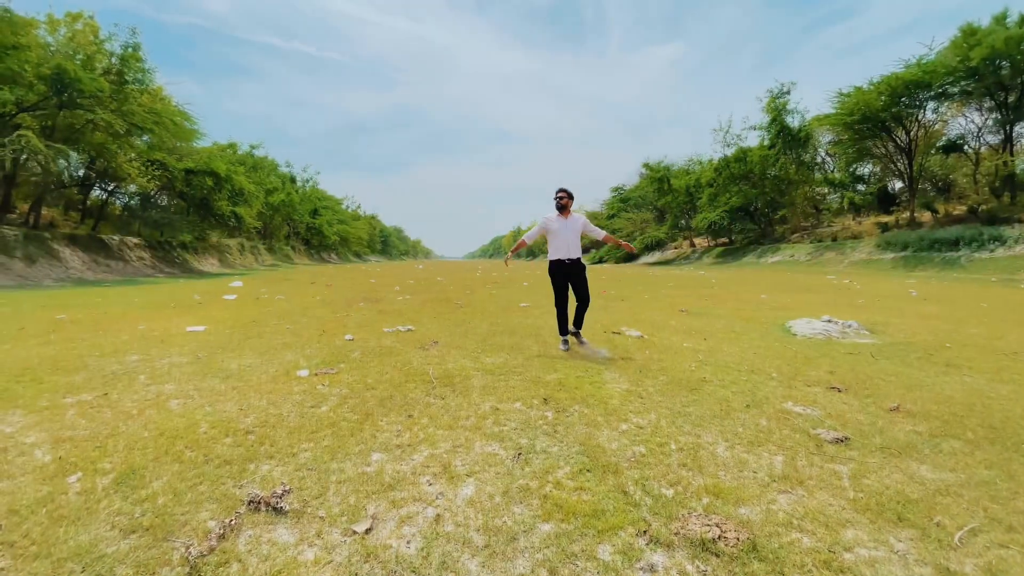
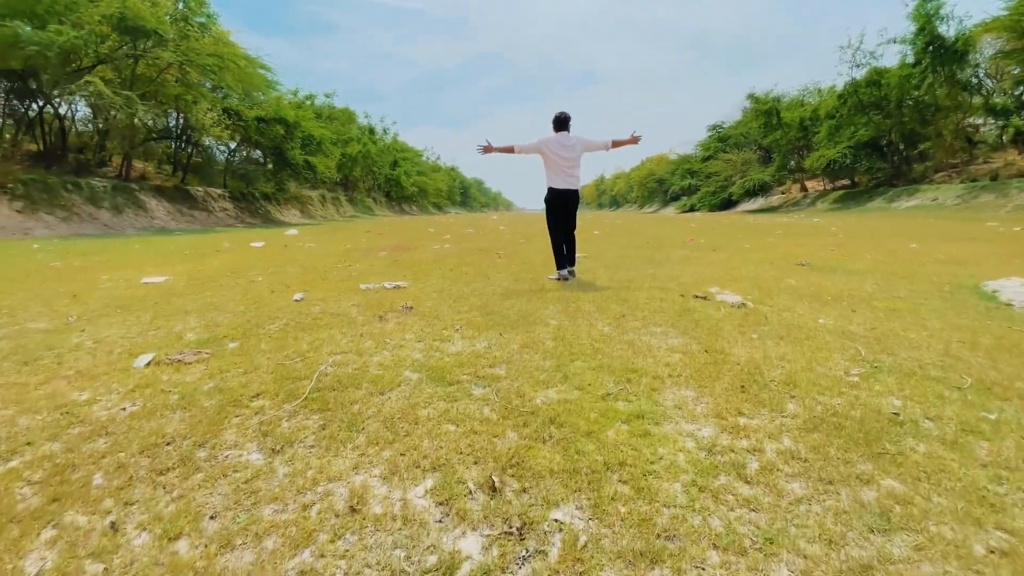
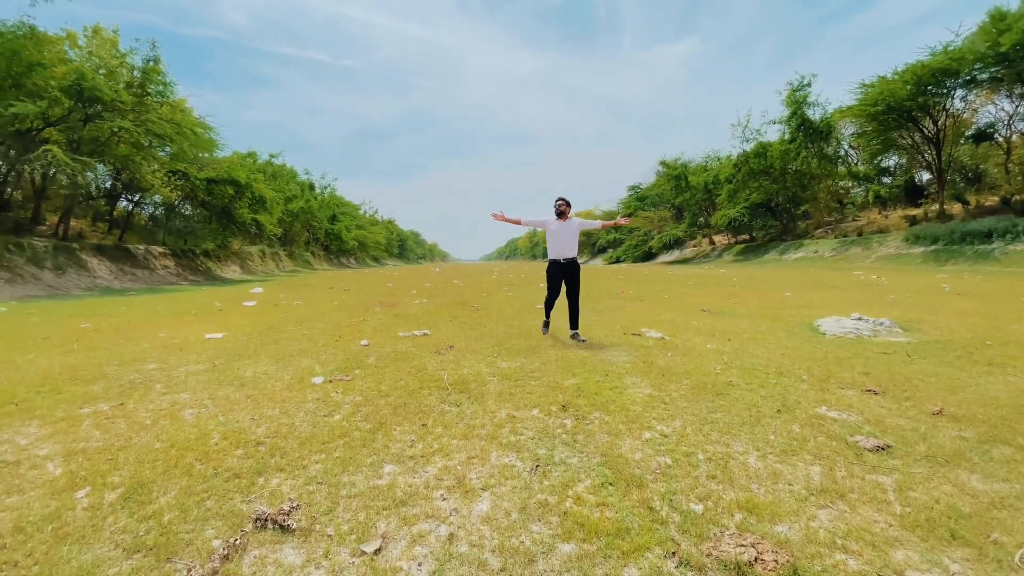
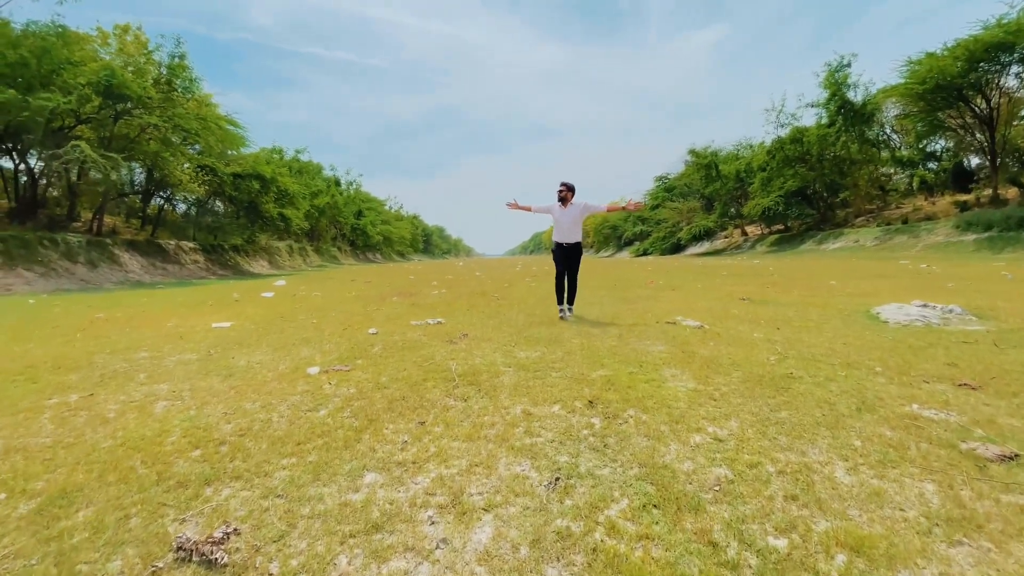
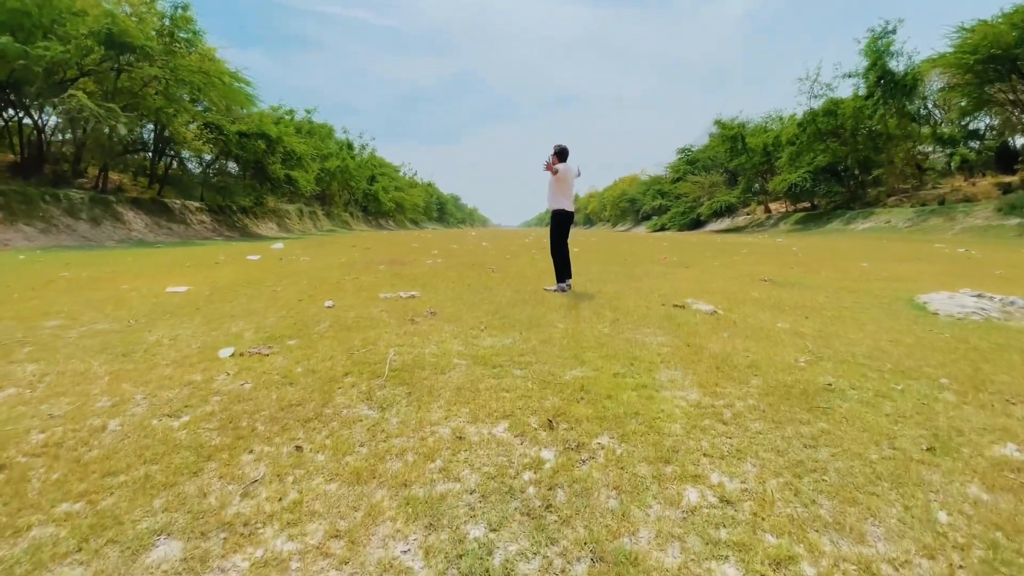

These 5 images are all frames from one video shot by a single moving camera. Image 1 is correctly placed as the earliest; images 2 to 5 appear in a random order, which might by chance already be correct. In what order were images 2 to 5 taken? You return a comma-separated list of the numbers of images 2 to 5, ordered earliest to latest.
3, 4, 5, 2
